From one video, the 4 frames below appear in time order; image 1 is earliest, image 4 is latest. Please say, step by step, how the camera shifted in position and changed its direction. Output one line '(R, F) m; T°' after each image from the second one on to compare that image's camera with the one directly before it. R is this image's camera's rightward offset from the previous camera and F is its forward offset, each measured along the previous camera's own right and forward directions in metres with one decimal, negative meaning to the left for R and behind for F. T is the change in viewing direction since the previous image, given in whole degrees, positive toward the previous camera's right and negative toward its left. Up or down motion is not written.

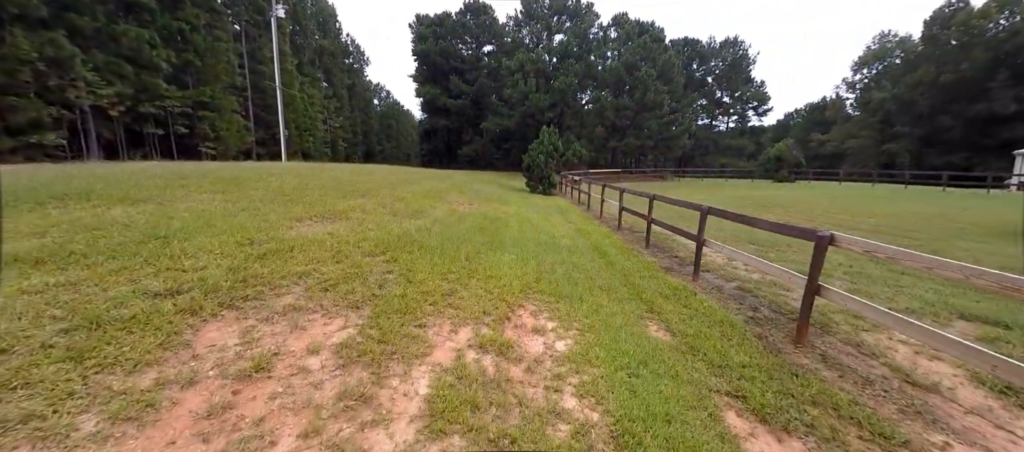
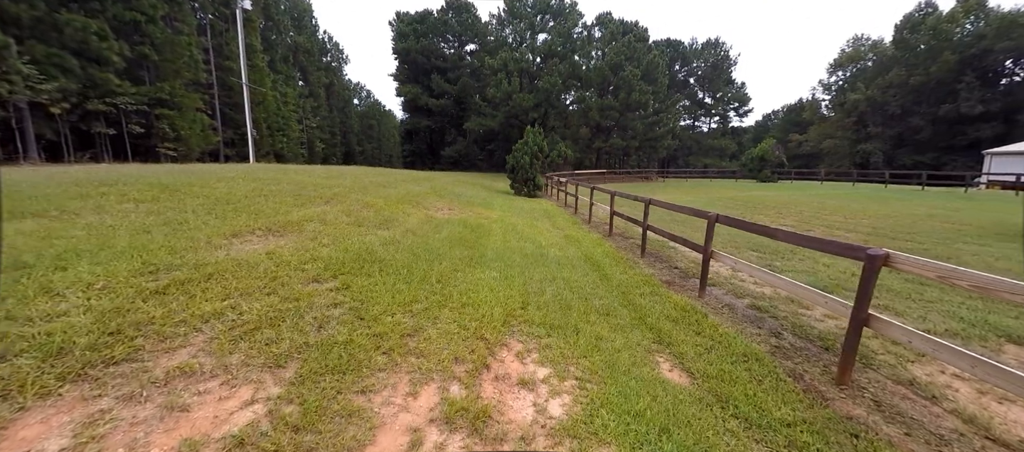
(+0.1, +0.7) m; +2°
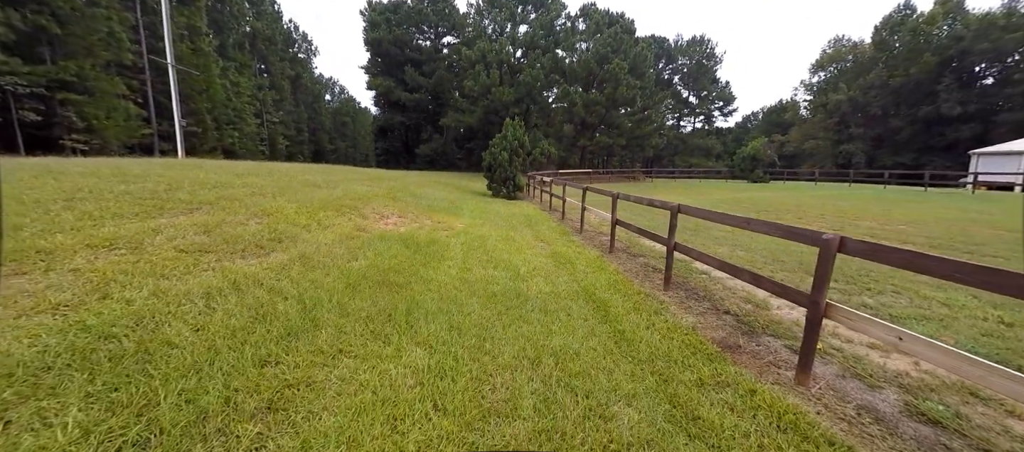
(+0.3, +2.2) m; +3°
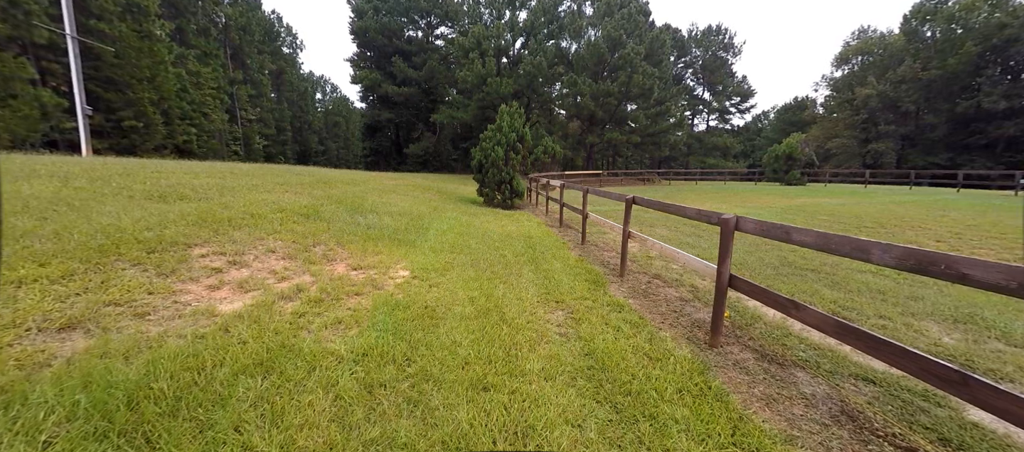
(+0.1, +3.4) m; 0°
